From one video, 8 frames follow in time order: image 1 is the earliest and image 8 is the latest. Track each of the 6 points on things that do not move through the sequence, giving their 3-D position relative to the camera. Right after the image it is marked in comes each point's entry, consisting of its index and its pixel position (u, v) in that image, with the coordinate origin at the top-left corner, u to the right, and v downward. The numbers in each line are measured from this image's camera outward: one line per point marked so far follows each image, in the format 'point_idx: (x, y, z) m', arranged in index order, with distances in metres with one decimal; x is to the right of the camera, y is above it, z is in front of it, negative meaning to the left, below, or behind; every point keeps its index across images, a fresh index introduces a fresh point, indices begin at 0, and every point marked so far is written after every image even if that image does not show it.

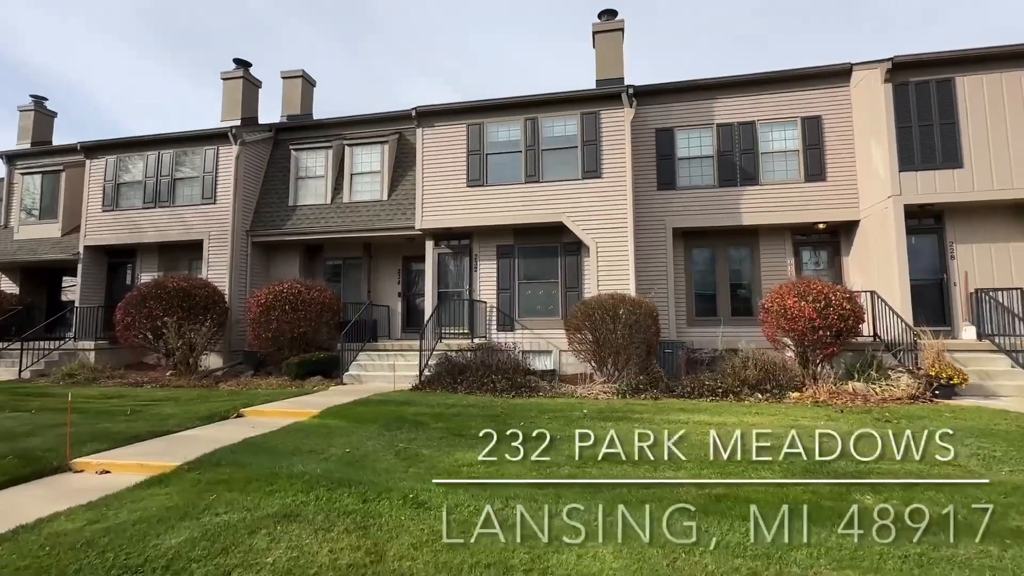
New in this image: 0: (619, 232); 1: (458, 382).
0: (+2.9, +1.3, +11.3) m
1: (-0.5, -1.7, +9.4) m
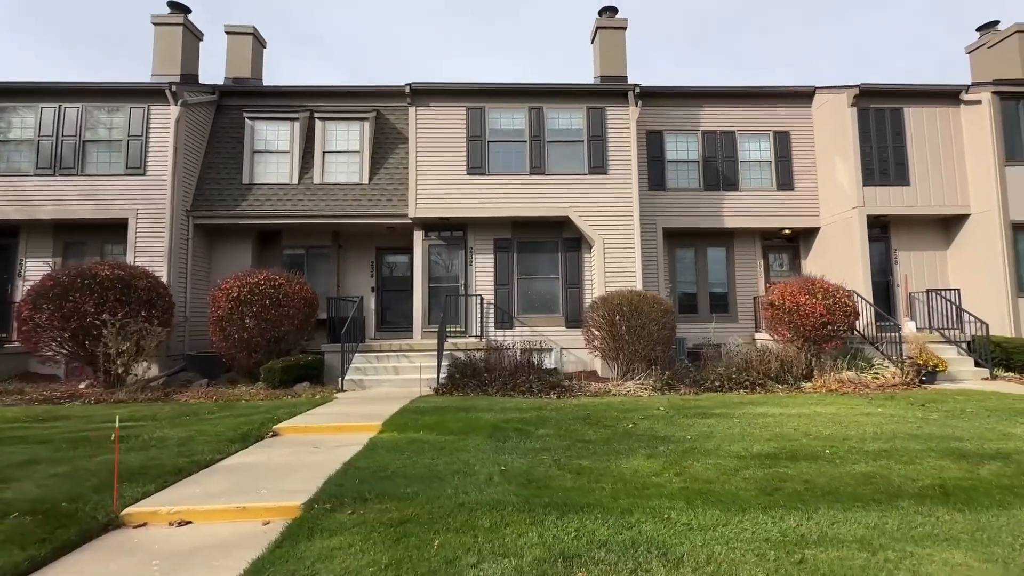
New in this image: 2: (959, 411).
0: (+2.8, +1.3, +11.5) m
1: (0.0, -1.6, +8.8) m
2: (+5.9, -1.6, +6.9) m
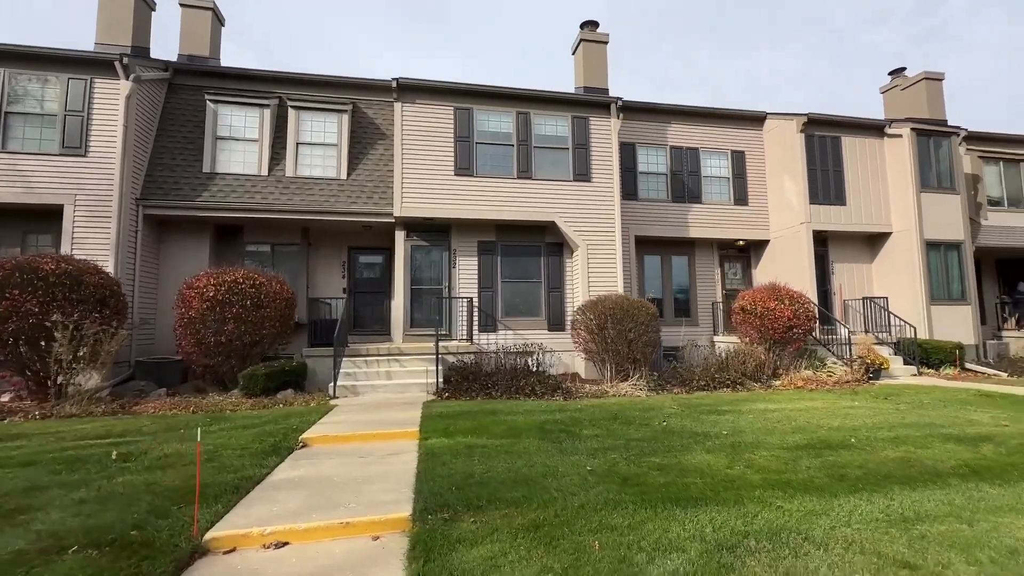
0: (+2.3, +1.2, +12.0) m
1: (-0.1, -1.7, +8.8) m
2: (+6.1, -1.7, +7.9) m
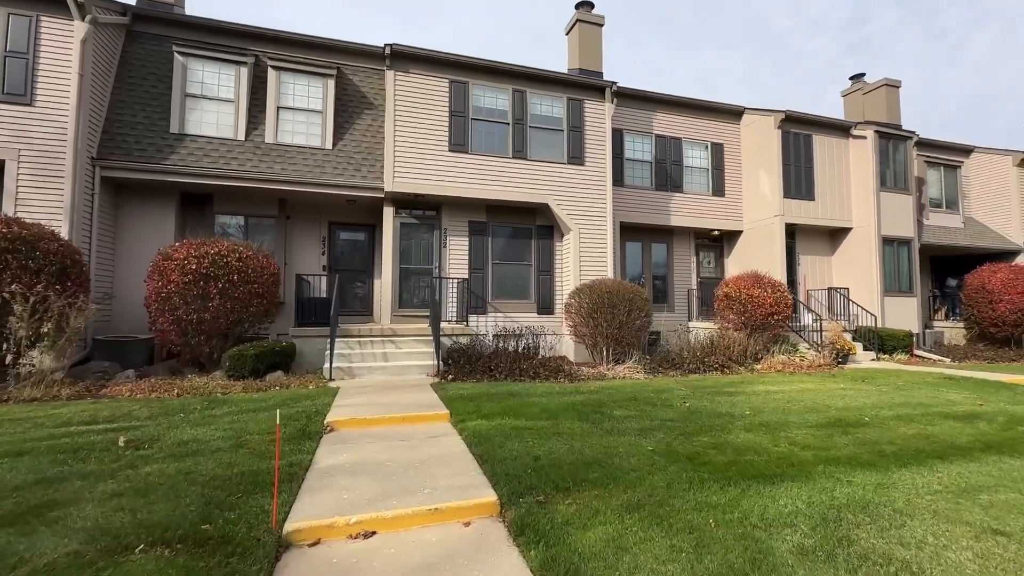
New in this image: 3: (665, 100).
0: (+2.0, +1.6, +12.0) m
1: (-0.1, -1.3, +8.6) m
2: (+6.1, -1.6, +8.5) m
3: (+4.2, +5.2, +14.5) m
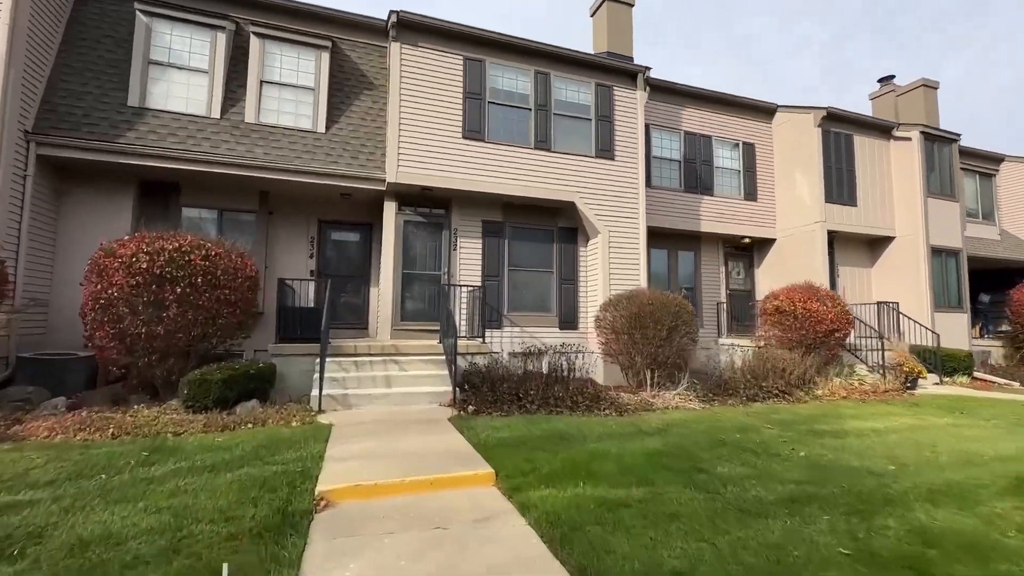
0: (+2.4, +1.4, +10.5) m
1: (+0.4, -1.5, +7.0) m
2: (+6.6, -1.7, +7.0) m
3: (+4.6, +4.9, +13.2) m
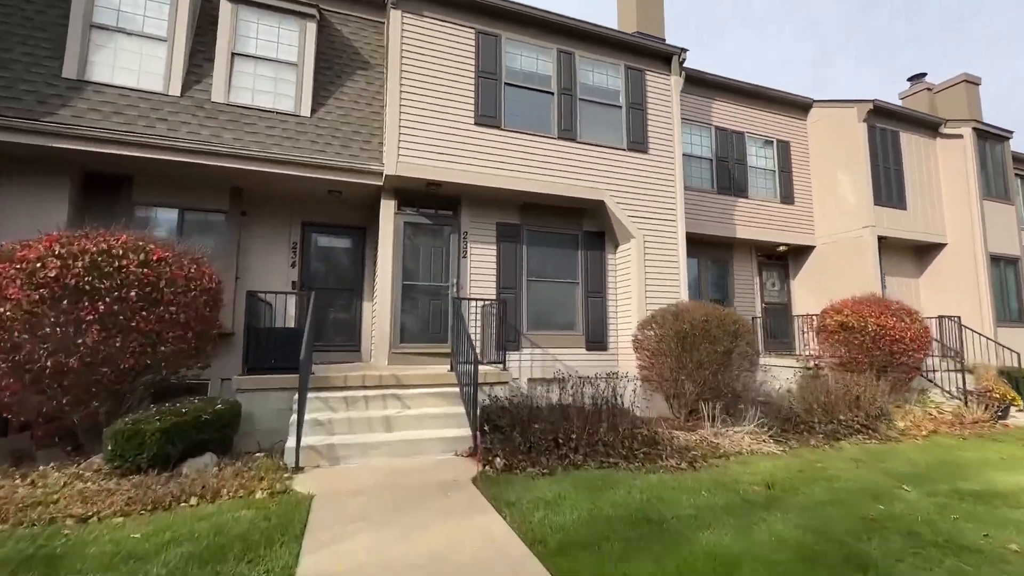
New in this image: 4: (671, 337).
0: (+2.7, +1.1, +9.0) m
1: (+0.7, -1.6, +5.4) m
2: (+7.0, -1.9, +5.5) m
3: (+4.8, +4.6, +11.8) m
4: (+2.2, -0.7, +7.4) m
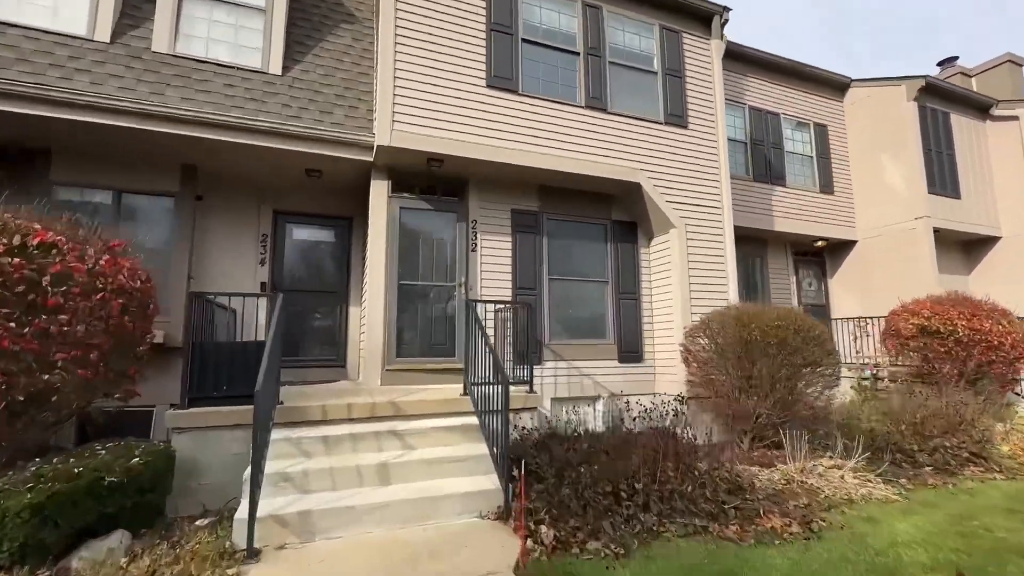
0: (+2.9, +1.1, +7.6) m
1: (+1.1, -1.6, +3.9) m
2: (+7.3, -1.8, +4.2) m
3: (+5.0, +4.6, +10.5) m
4: (+2.5, -0.7, +5.9) m
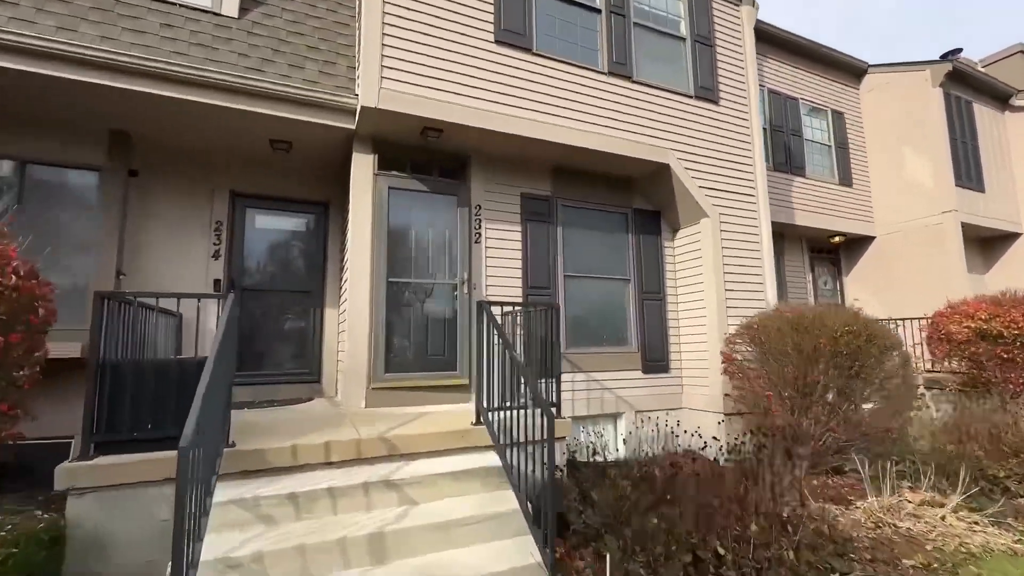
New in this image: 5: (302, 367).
0: (+3.0, +1.1, +6.7) m
1: (+1.3, -1.6, +2.9) m
2: (+7.5, -1.8, +3.4) m
3: (+4.9, +4.6, +9.6) m
4: (+2.7, -0.7, +5.0) m
5: (-2.1, -0.8, +5.5) m
